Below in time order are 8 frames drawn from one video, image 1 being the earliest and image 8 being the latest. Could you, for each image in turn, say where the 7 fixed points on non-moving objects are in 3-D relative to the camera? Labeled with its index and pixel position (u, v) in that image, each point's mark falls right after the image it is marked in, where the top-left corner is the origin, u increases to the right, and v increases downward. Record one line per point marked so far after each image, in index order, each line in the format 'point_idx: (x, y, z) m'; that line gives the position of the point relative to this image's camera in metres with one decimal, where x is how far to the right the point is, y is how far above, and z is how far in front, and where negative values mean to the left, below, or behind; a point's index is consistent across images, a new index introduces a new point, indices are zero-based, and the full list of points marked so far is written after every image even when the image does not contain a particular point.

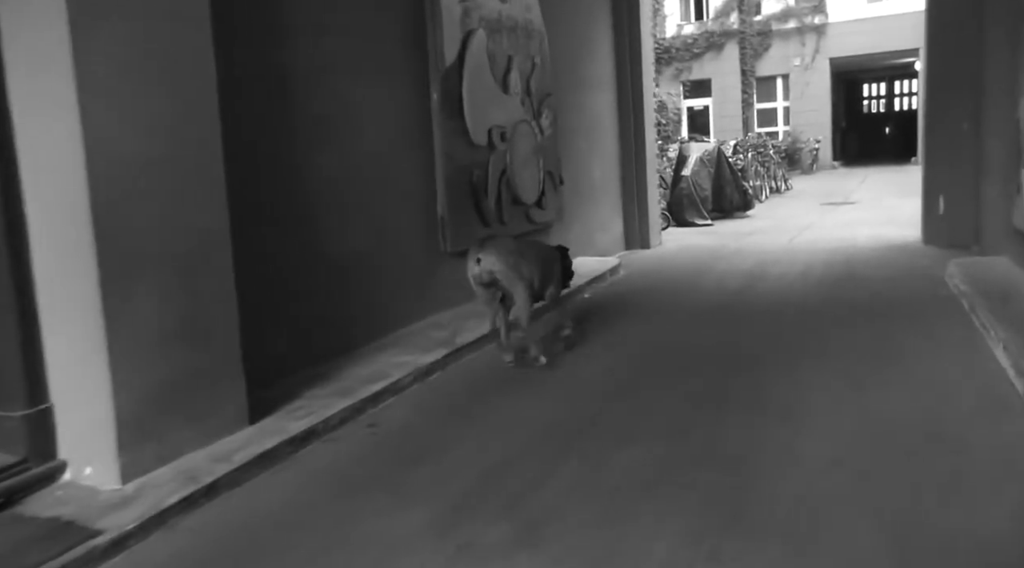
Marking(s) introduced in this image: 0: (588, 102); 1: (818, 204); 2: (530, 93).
0: (+0.8, +1.8, +8.0) m
1: (+5.9, +1.5, +15.3) m
2: (+0.2, +1.6, +6.7) m
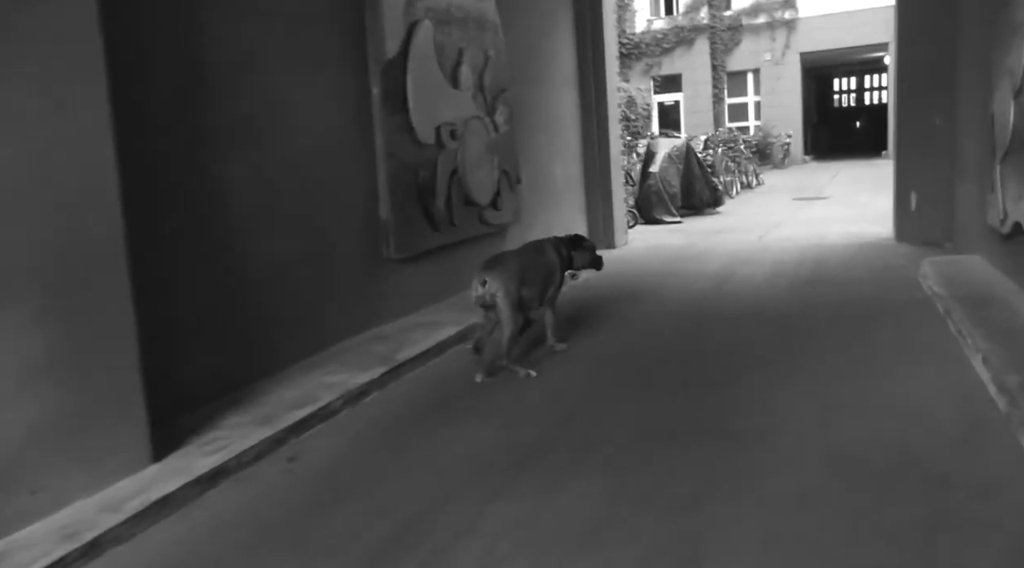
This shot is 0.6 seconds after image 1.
0: (+0.4, +1.8, +7.7) m
1: (+5.3, +1.6, +15.1) m
2: (-0.2, +1.6, +6.3) m
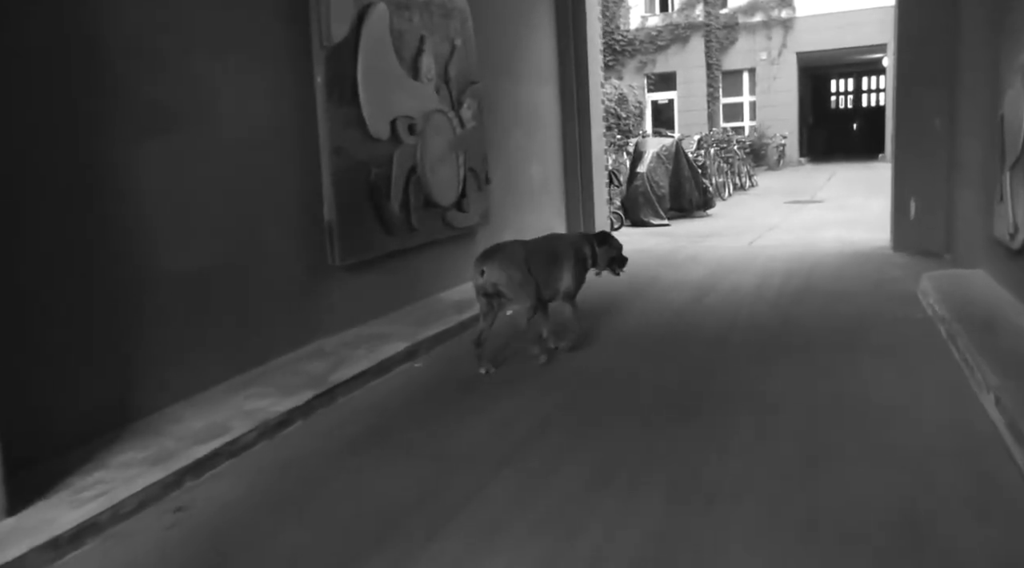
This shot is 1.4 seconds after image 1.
0: (+0.1, +1.7, +7.2) m
1: (+5.0, +1.5, +14.6) m
2: (-0.5, +1.5, +5.8) m
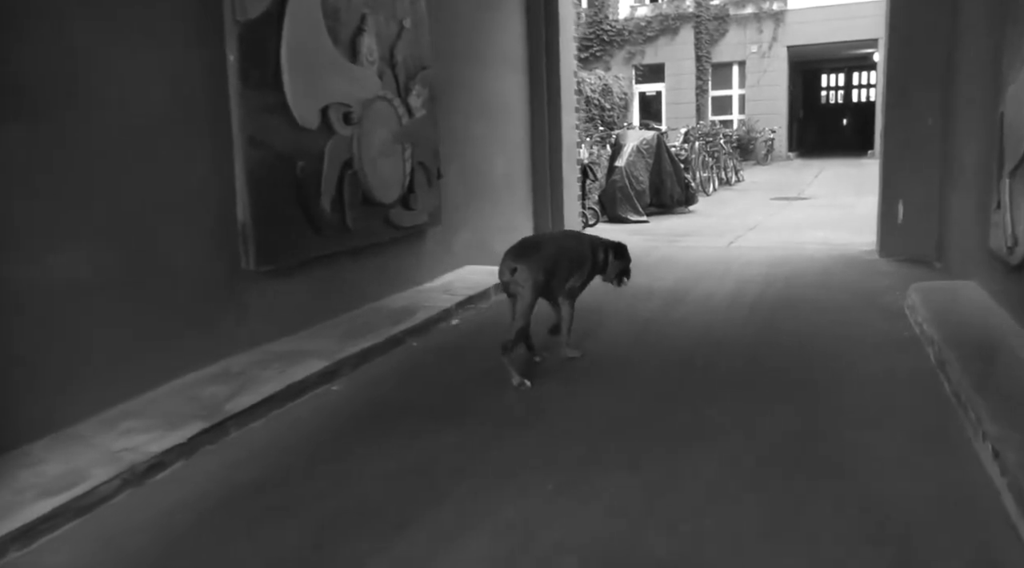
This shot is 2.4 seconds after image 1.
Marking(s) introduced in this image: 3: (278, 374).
0: (-0.2, +1.7, +6.6) m
1: (+4.5, +1.5, +14.1) m
2: (-0.8, +1.5, +5.2) m
3: (-1.1, -0.4, +3.8) m
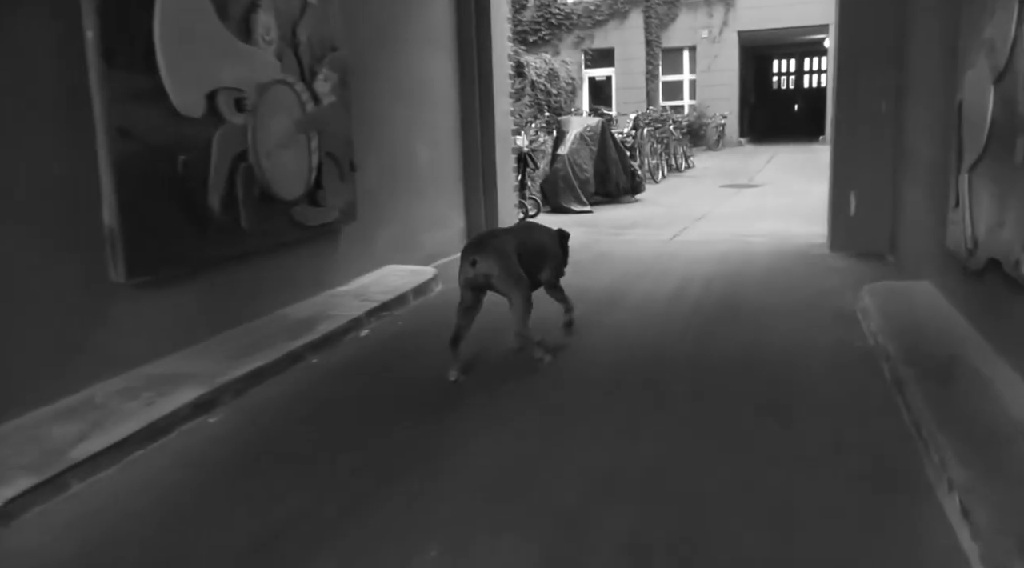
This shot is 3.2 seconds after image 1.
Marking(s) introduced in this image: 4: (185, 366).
0: (-0.8, +1.7, +6.1) m
1: (+3.6, +1.7, +13.8) m
2: (-1.3, +1.4, +4.7) m
3: (-1.5, -0.5, +3.3) m
4: (-1.5, -0.4, +3.7) m
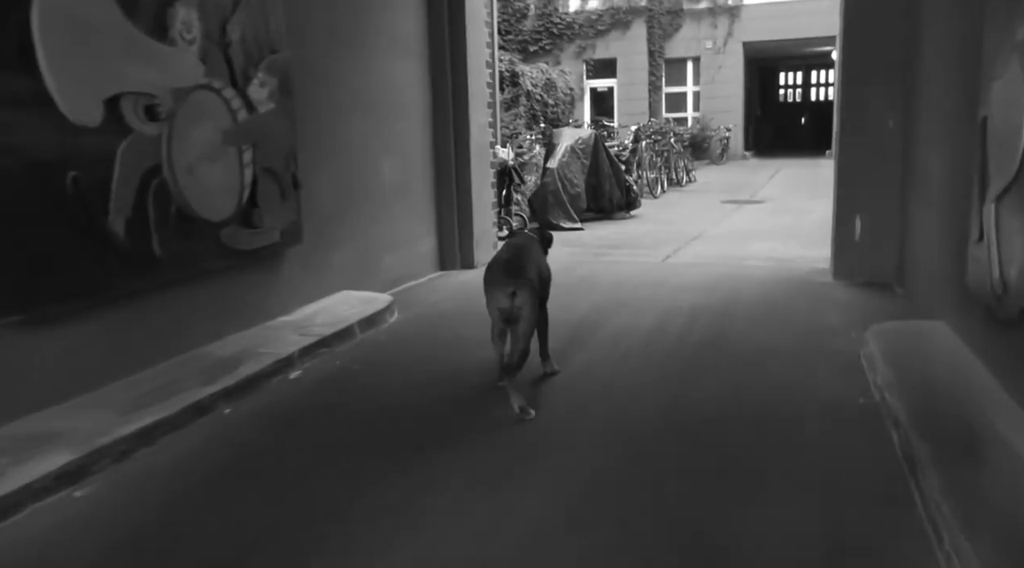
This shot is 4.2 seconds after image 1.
0: (-1.0, +1.5, +5.5) m
1: (+3.4, +1.3, +13.3) m
2: (-1.5, +1.2, +4.1) m
3: (-1.7, -0.6, +2.7) m
4: (-1.7, -0.5, +3.1) m
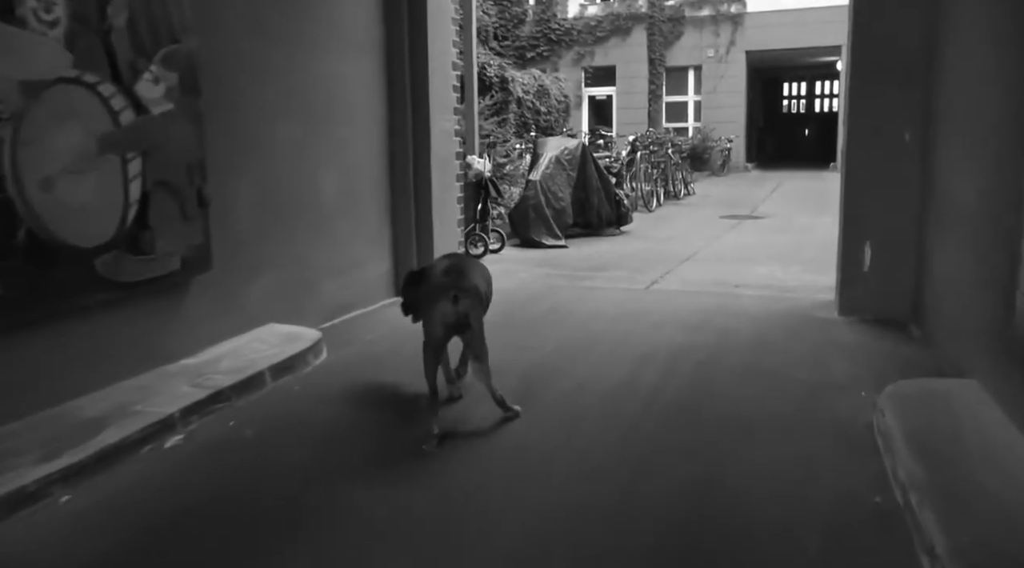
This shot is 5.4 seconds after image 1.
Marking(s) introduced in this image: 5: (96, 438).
0: (-1.2, +1.3, +4.8) m
1: (+3.2, +1.0, +12.5) m
2: (-1.7, +1.1, +3.4) m
3: (-2.0, -0.8, +1.9) m
4: (-2.0, -0.7, +2.4) m
5: (-1.5, -0.6, +3.0) m
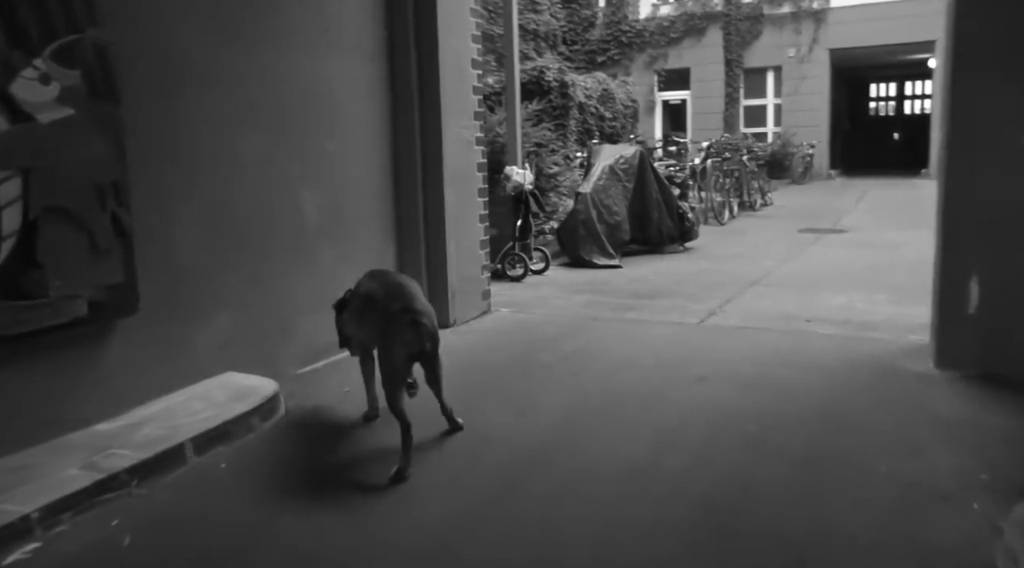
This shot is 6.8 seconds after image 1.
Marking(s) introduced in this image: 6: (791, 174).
0: (-1.2, +1.1, +4.1) m
1: (+4.0, +0.7, +11.3) m
2: (-1.8, +0.9, +2.7) m
3: (-2.3, -1.0, +1.3) m
4: (-2.2, -0.8, +1.7) m
5: (-1.7, -0.7, +2.3) m
6: (+6.8, +2.7, +19.5) m
